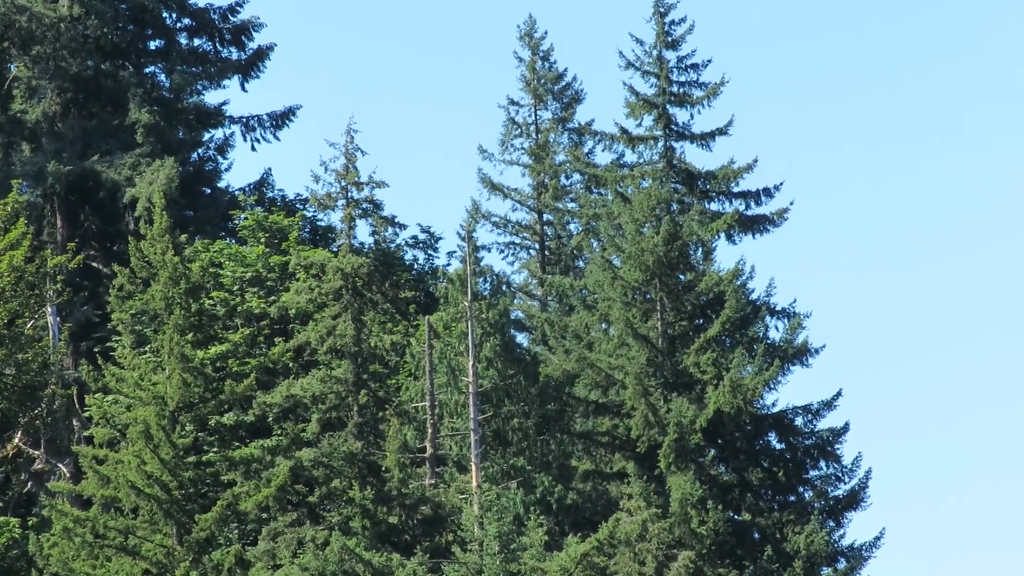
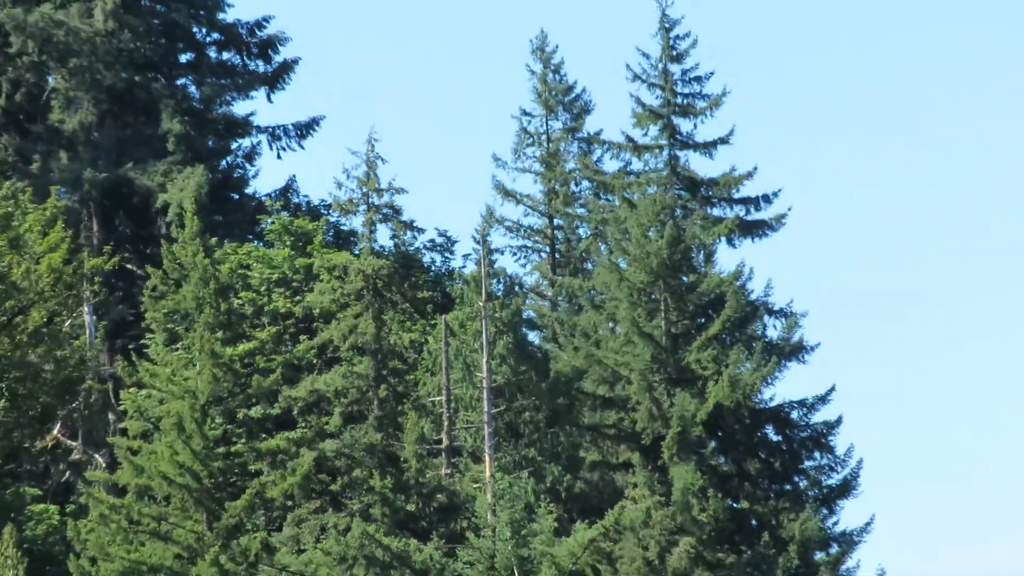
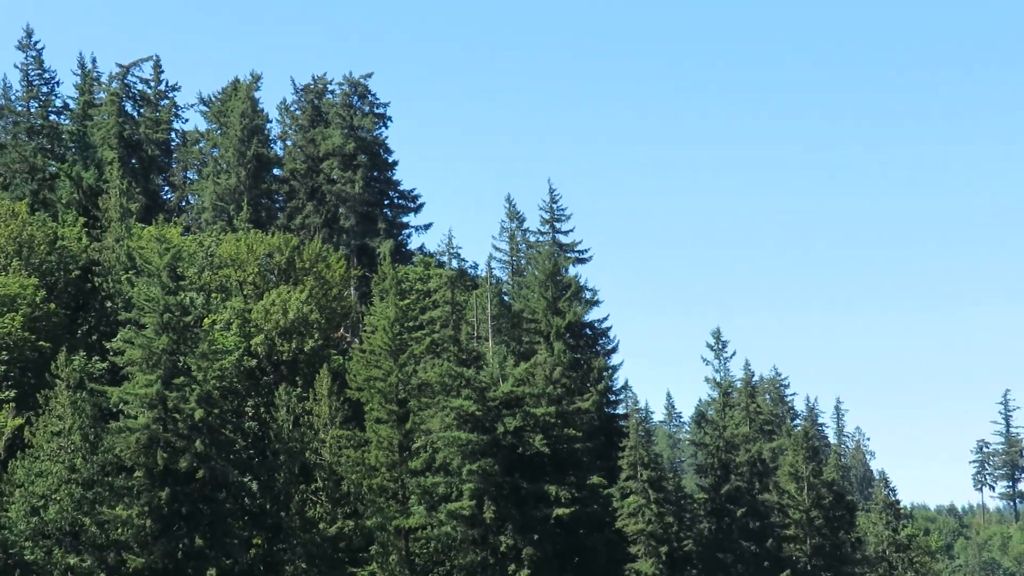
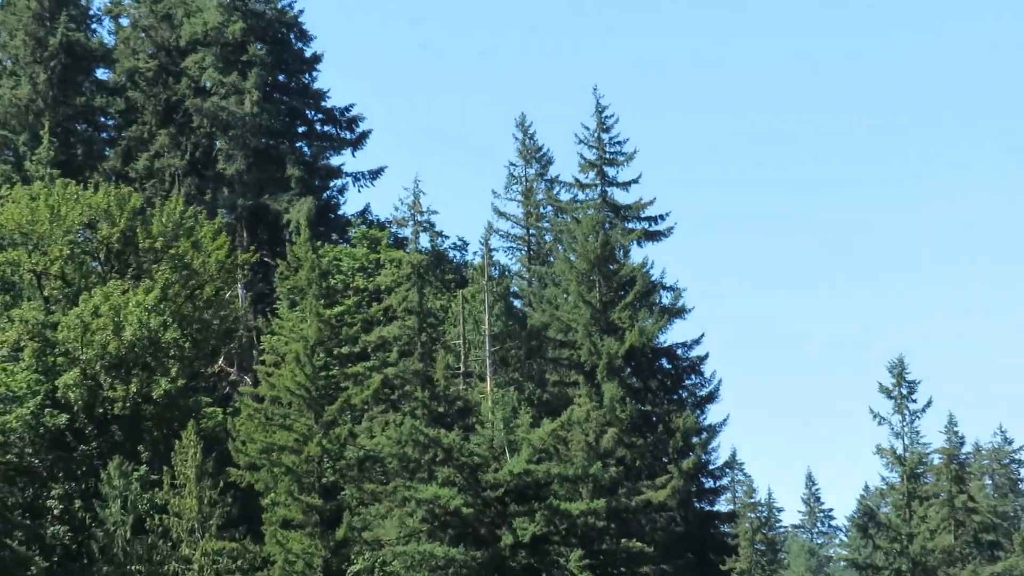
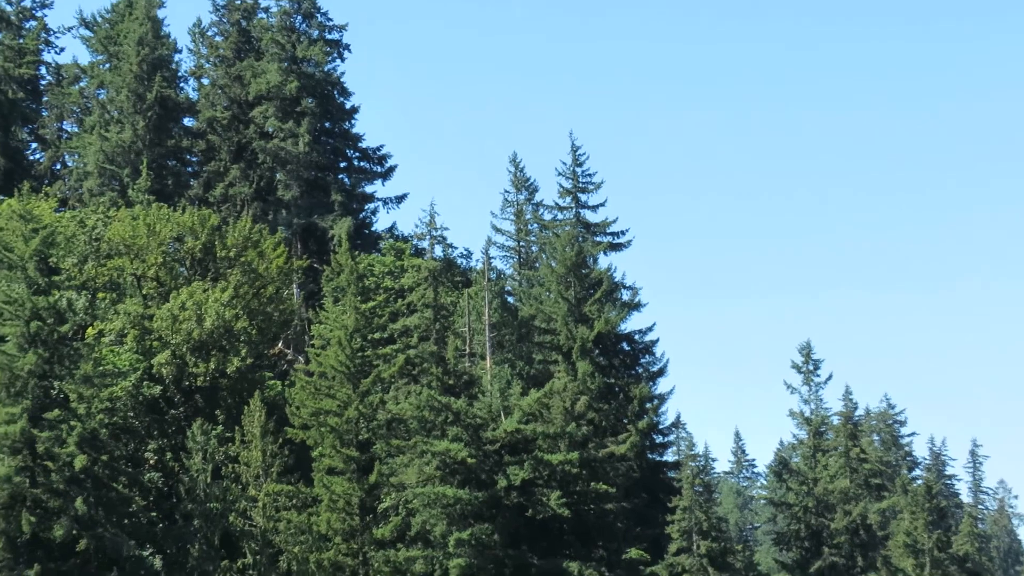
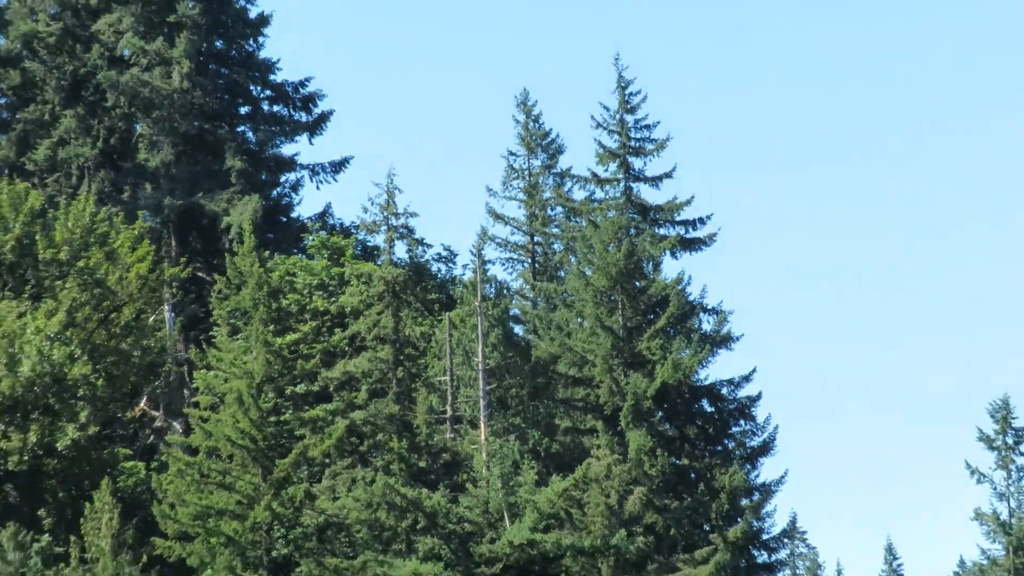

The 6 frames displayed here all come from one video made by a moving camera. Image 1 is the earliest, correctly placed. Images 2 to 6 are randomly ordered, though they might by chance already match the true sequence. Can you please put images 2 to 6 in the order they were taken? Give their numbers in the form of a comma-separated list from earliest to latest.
2, 6, 4, 5, 3
